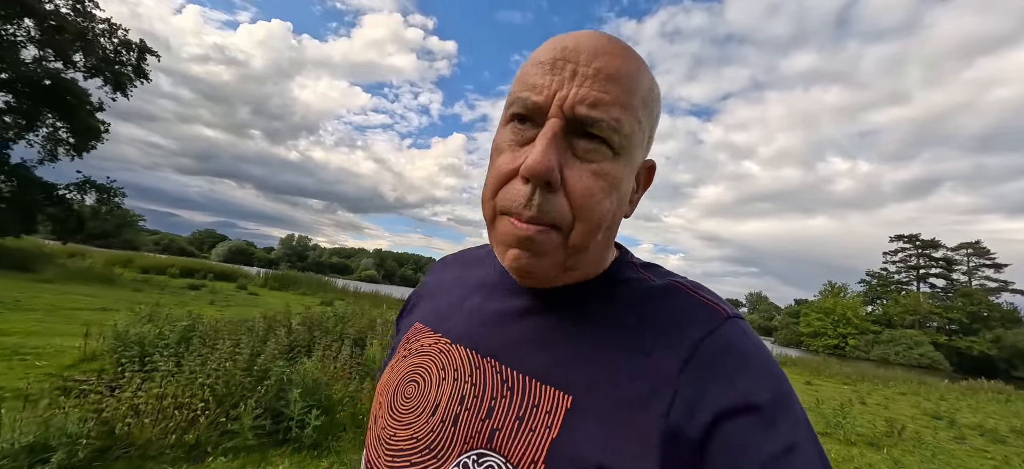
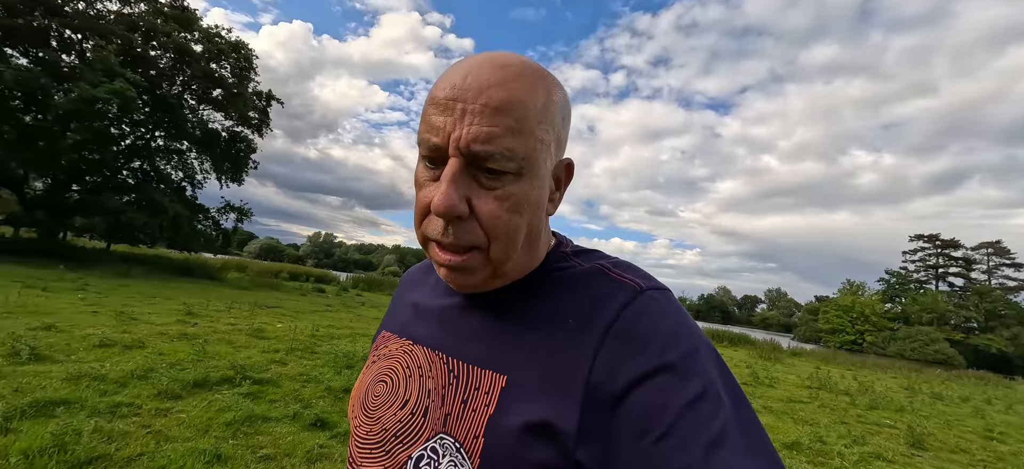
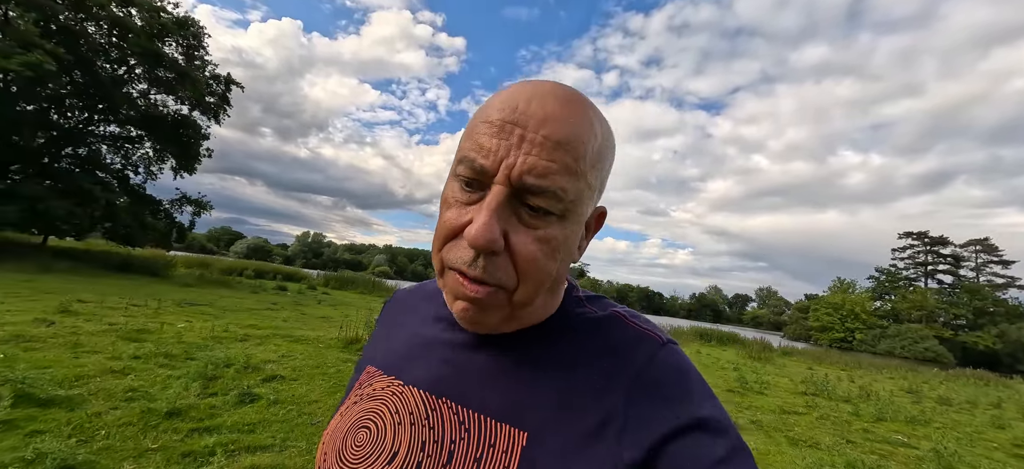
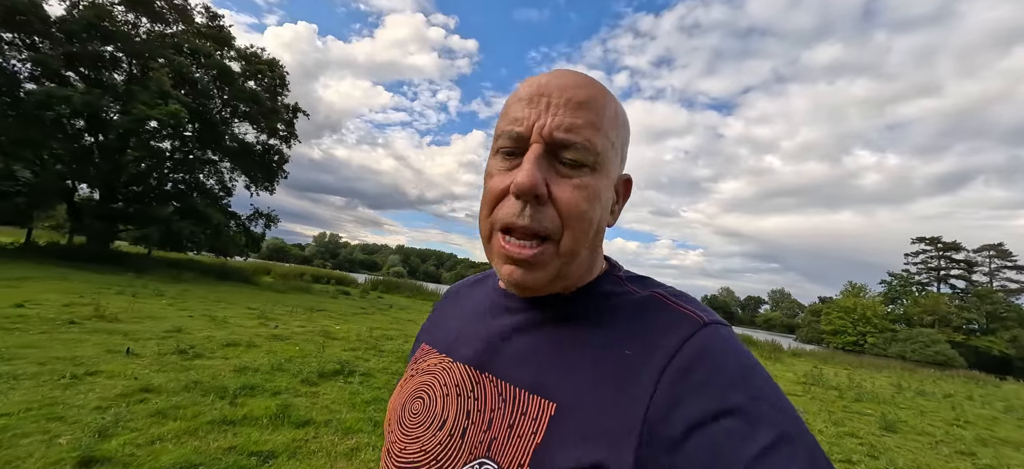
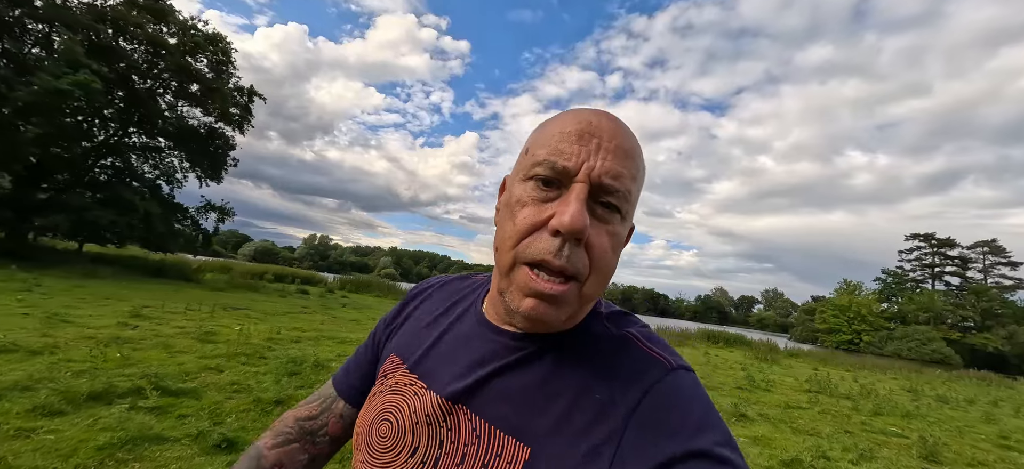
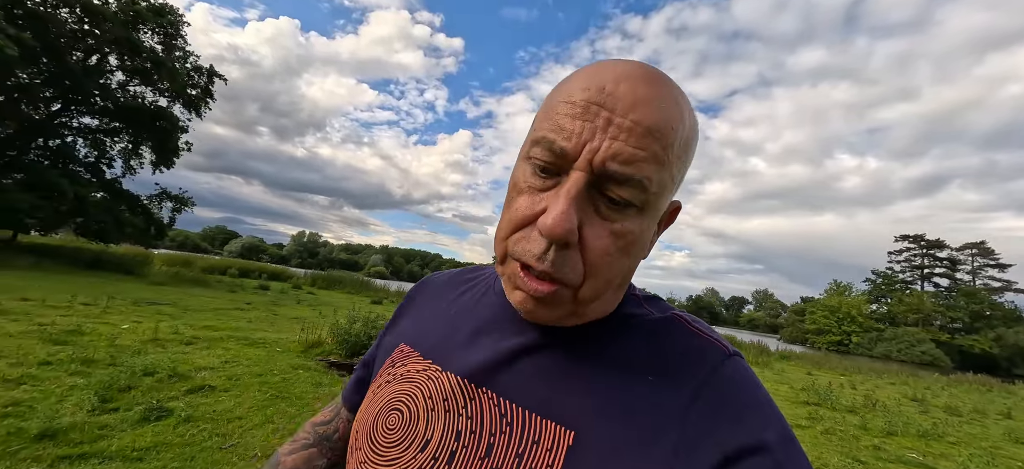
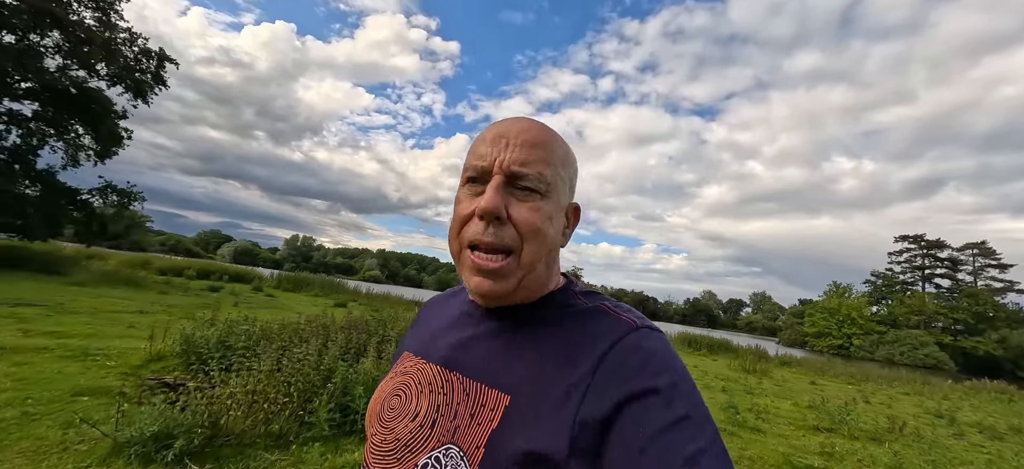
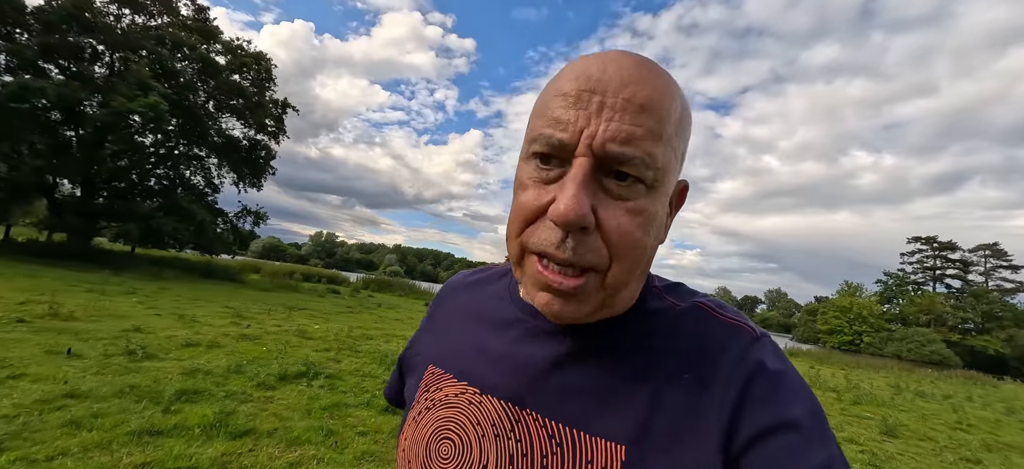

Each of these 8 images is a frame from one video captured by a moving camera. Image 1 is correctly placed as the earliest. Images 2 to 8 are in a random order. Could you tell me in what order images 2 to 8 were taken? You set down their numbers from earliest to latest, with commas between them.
7, 6, 3, 5, 2, 8, 4
